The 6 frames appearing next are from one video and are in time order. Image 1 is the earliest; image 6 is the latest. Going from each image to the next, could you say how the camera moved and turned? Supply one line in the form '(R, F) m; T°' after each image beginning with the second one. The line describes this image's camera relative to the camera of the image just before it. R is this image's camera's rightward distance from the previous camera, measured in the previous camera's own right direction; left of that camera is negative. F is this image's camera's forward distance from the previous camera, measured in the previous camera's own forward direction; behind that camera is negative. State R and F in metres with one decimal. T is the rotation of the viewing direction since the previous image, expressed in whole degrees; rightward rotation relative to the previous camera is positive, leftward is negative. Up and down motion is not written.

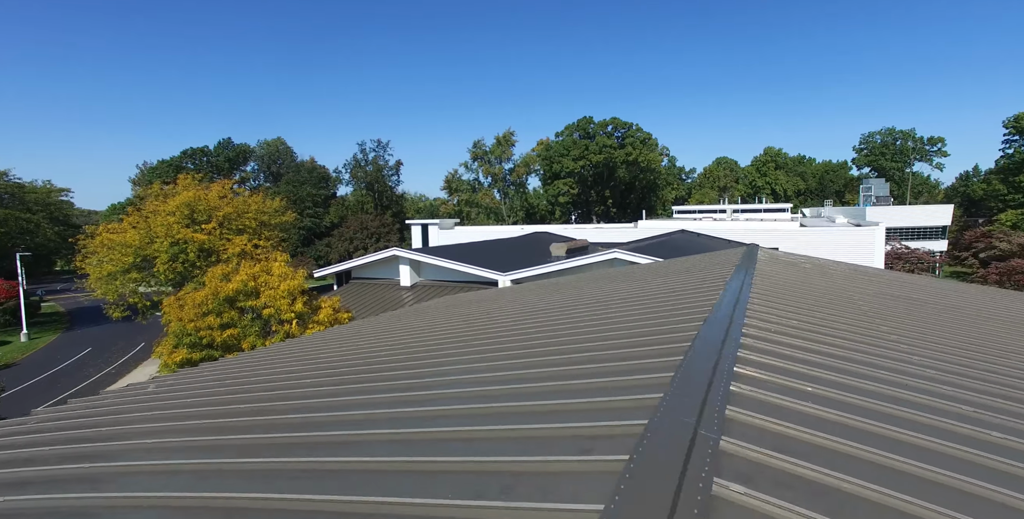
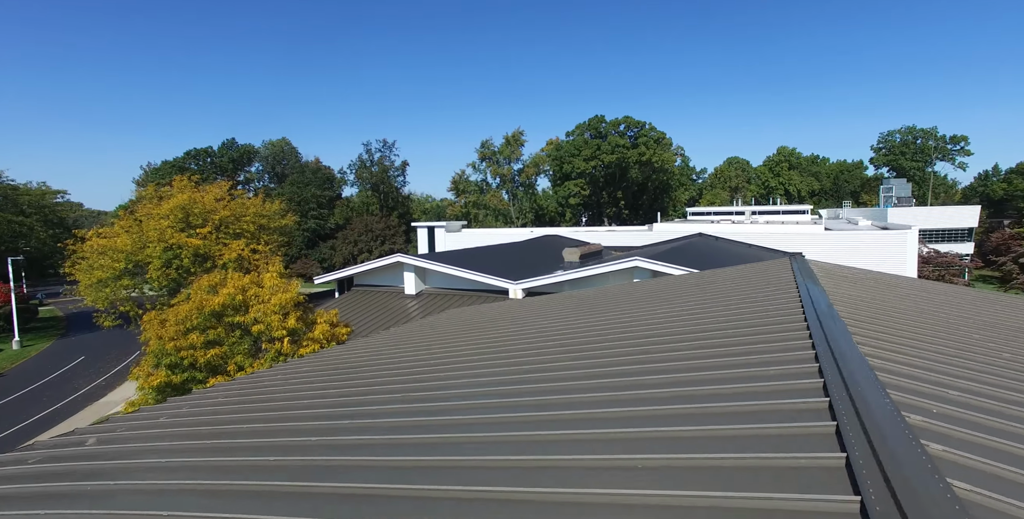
(-0.1, +1.2) m; -1°
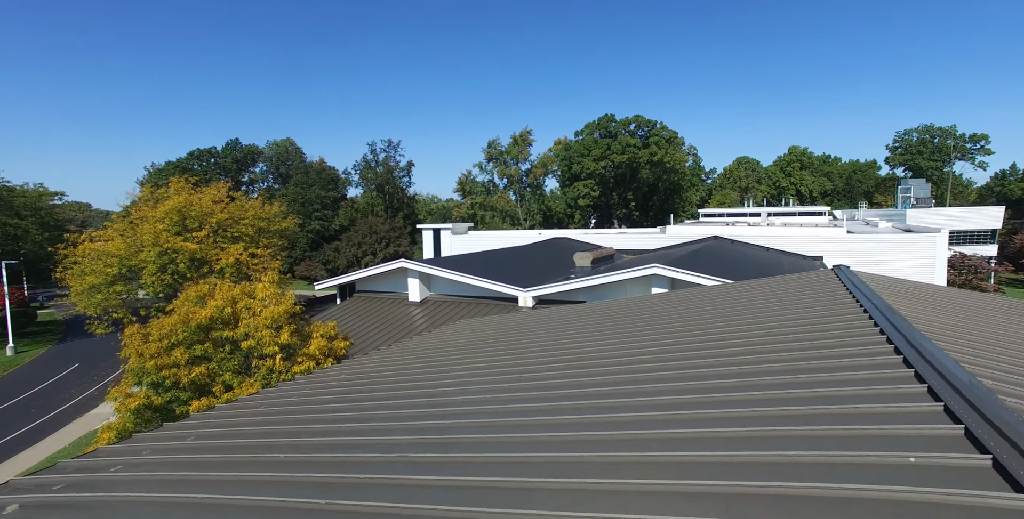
(-0.1, +0.9) m; -1°
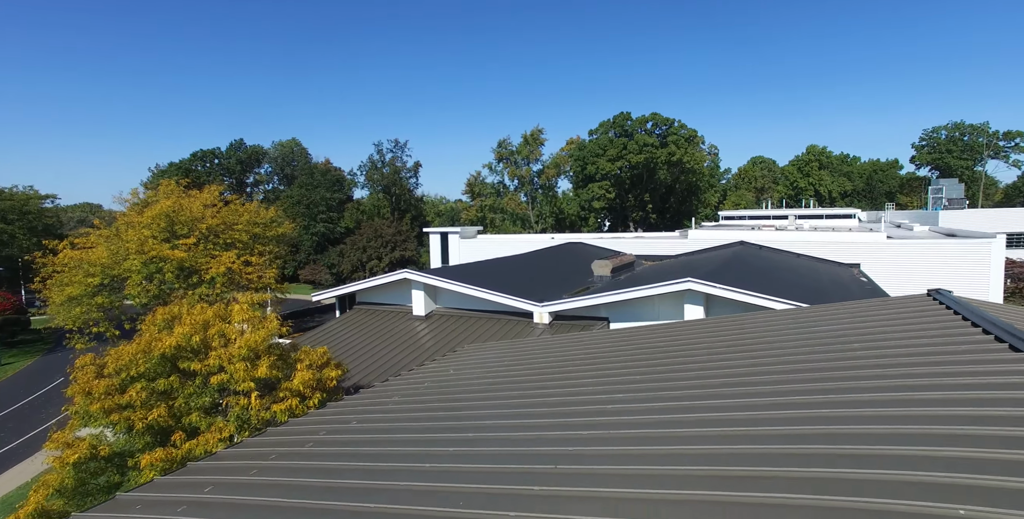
(-0.1, +1.6) m; -1°
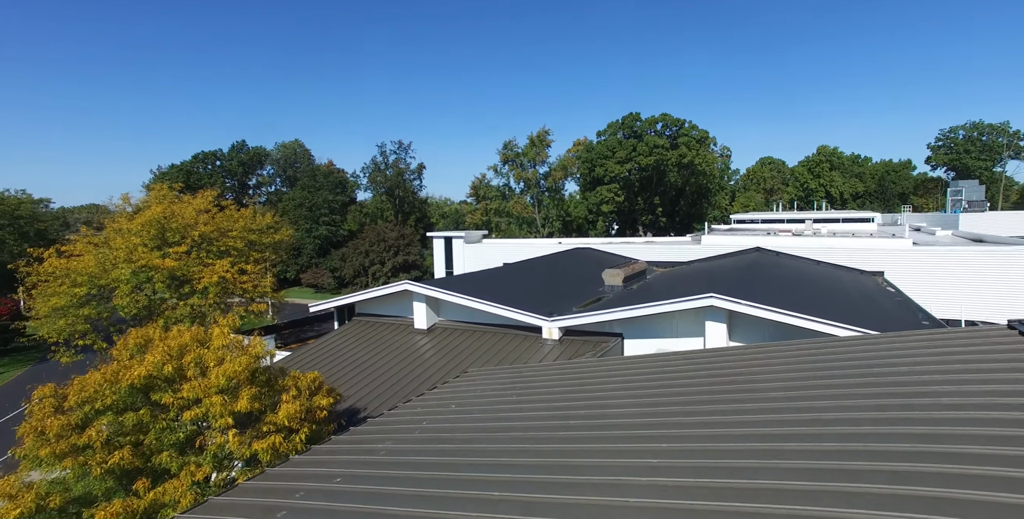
(-0.1, +0.9) m; 0°
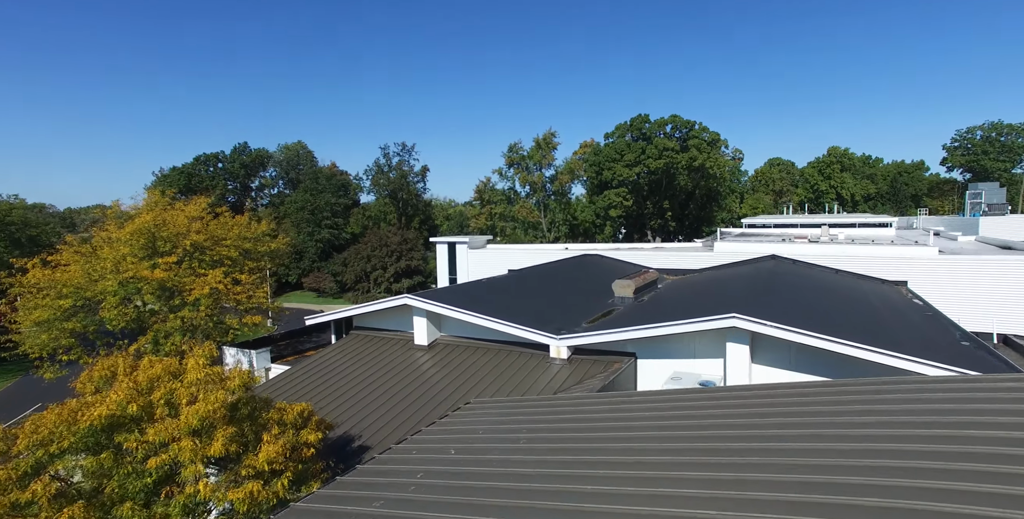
(0.0, +0.9) m; 0°
